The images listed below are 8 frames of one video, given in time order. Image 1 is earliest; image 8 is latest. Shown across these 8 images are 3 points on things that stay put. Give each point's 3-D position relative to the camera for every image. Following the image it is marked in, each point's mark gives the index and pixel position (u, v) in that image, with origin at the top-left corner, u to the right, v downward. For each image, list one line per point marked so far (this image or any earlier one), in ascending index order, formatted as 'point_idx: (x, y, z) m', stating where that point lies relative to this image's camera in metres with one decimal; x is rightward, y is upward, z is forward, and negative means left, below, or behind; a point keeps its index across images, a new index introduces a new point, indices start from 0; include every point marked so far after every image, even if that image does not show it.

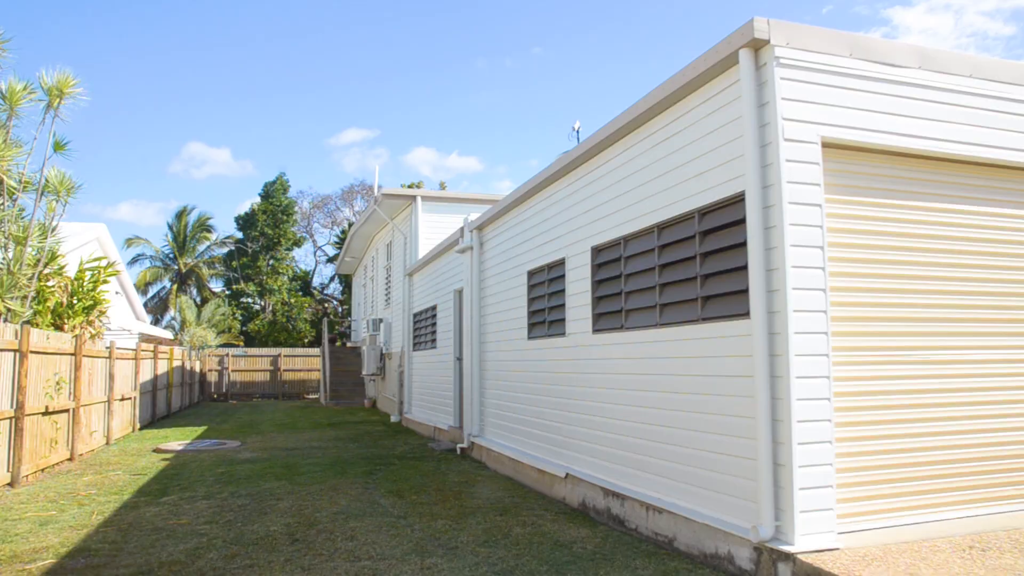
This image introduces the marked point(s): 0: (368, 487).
0: (-1.4, -1.9, +6.9) m
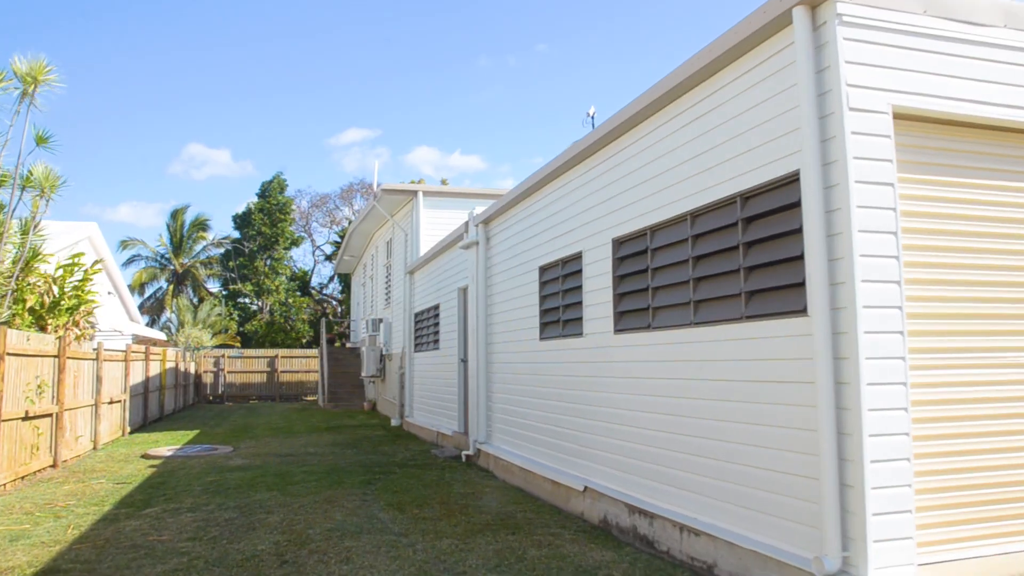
0: (-1.3, -1.9, +6.3) m
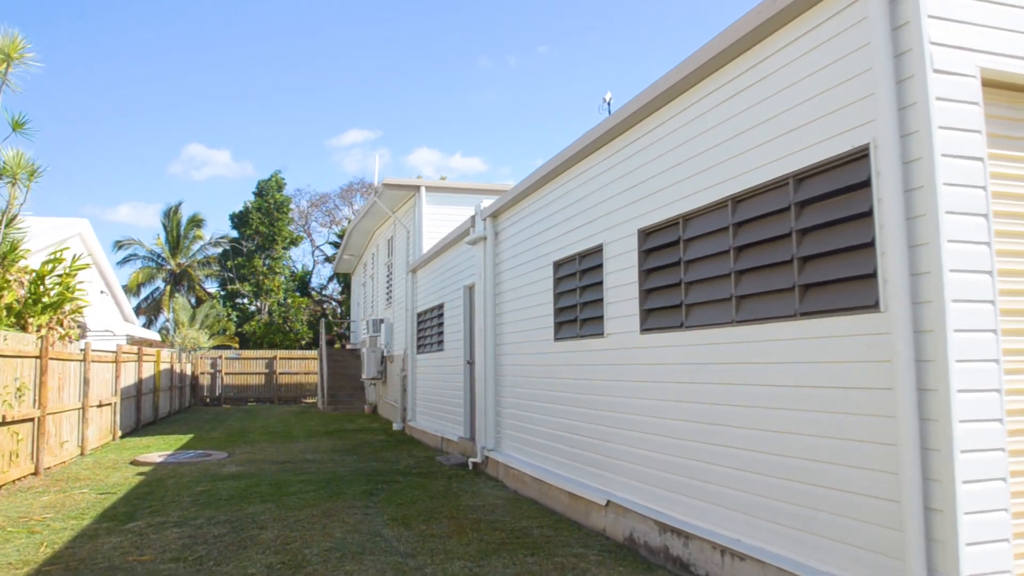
0: (-1.2, -1.8, +5.9) m
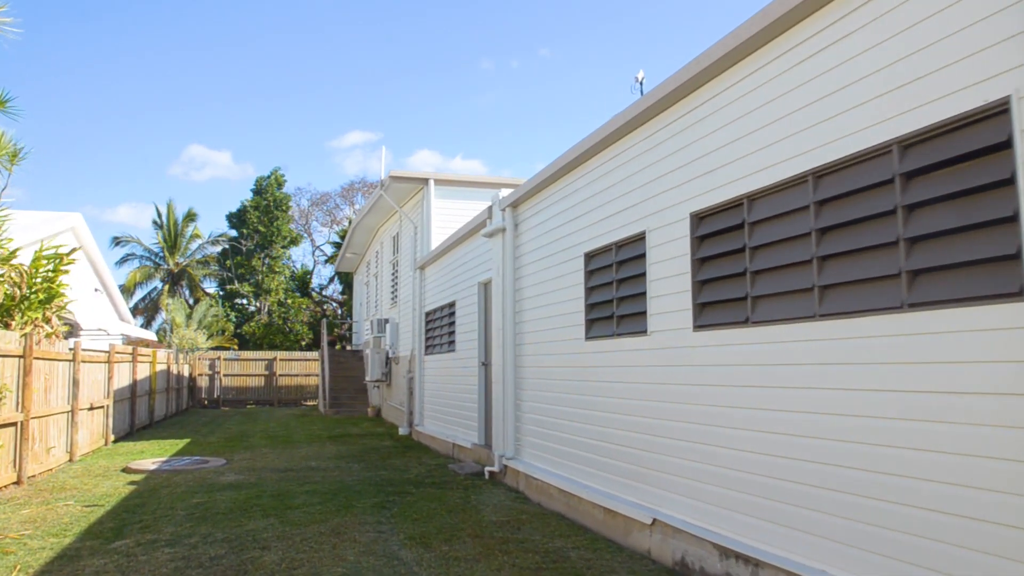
0: (-1.0, -1.8, +5.3) m
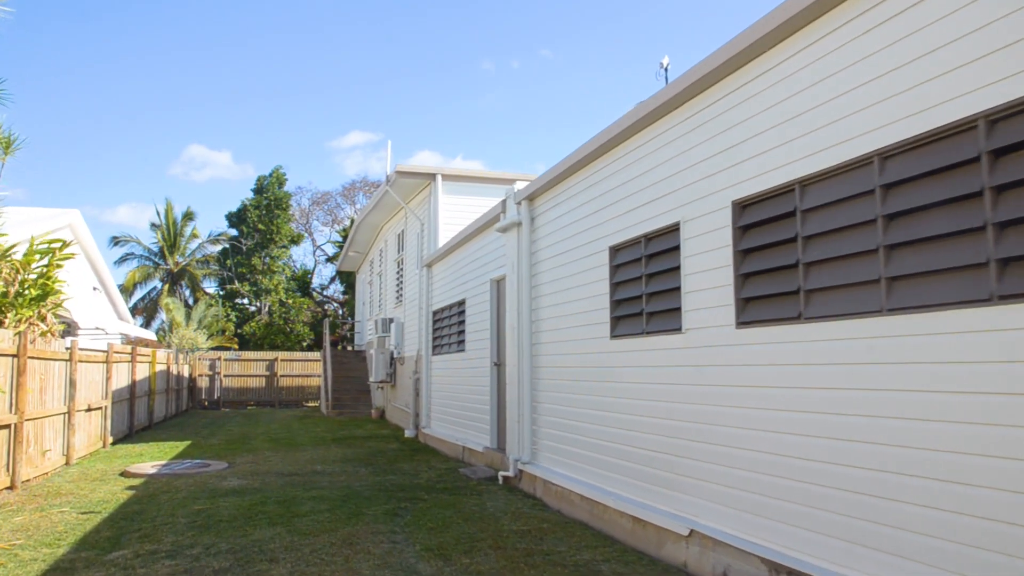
0: (-0.8, -1.7, +4.9) m
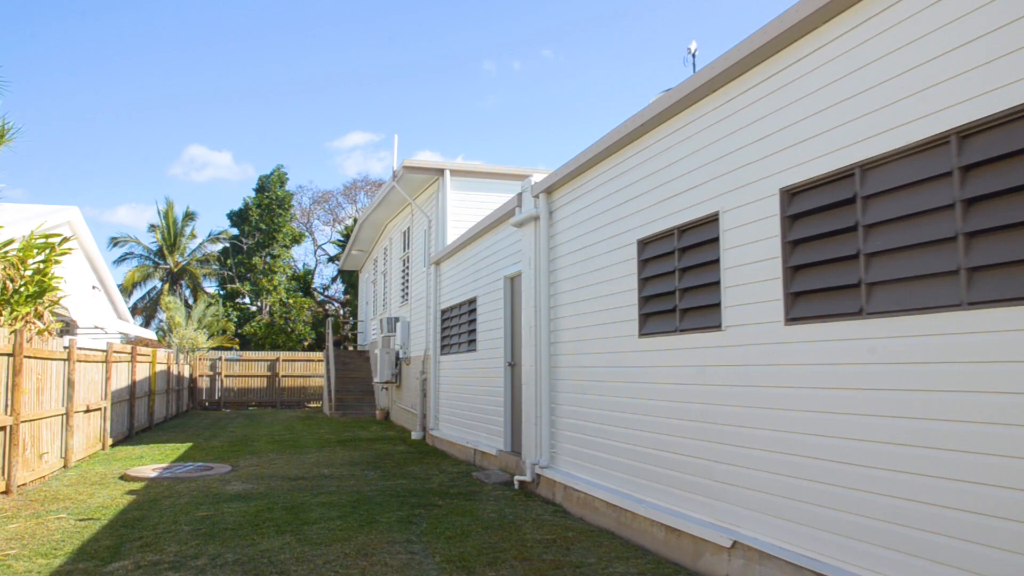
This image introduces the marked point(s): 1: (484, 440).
0: (-0.6, -1.7, +4.6) m
1: (-0.3, -1.9, +8.8) m
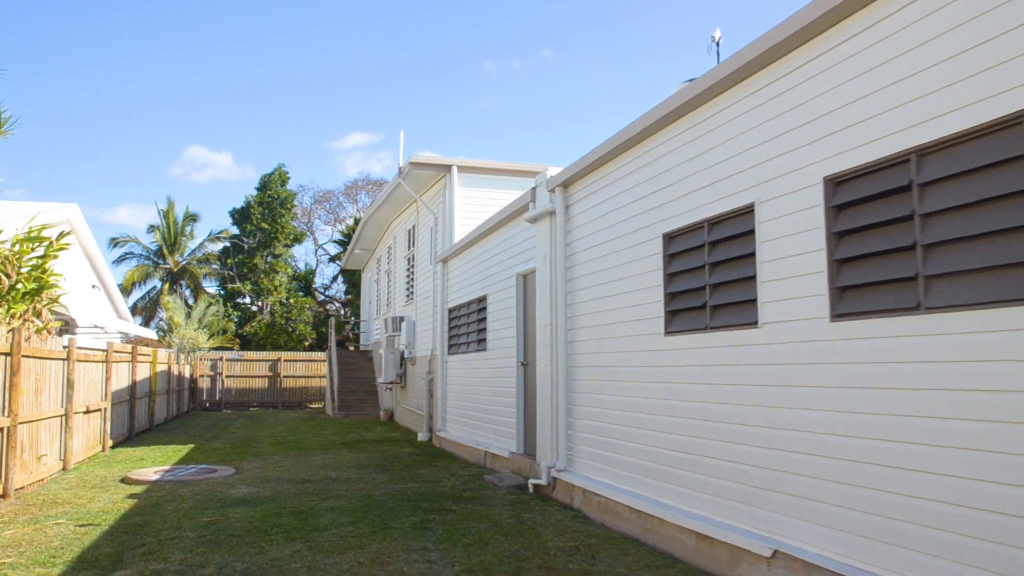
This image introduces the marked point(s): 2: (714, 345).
0: (-0.5, -1.7, +4.4) m
1: (-0.2, -1.8, +8.5) m
2: (+1.3, -0.4, +4.5) m
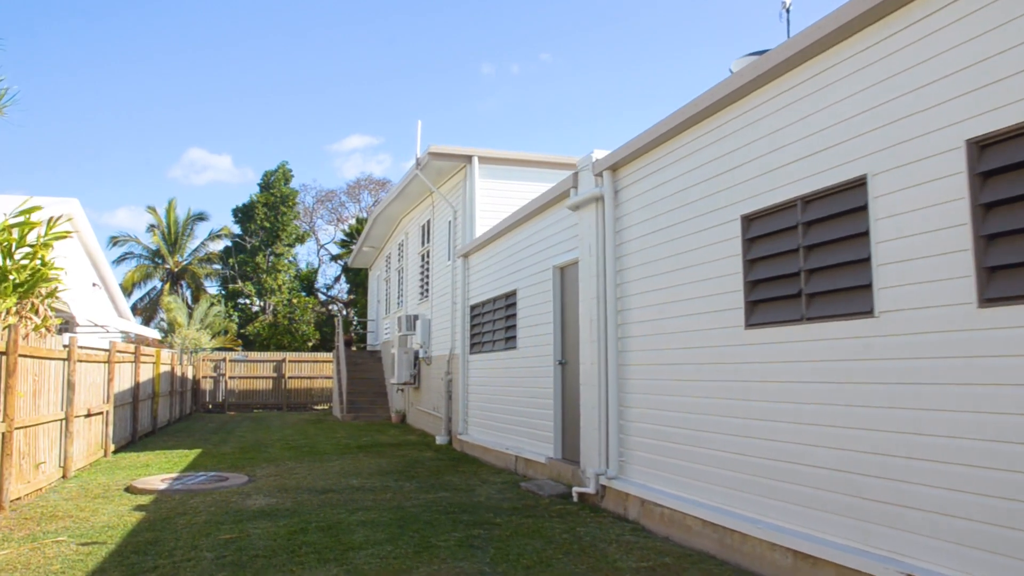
0: (-0.1, -1.6, +3.8) m
1: (+0.2, -1.8, +7.9) m
2: (+1.7, -0.3, +4.0) m
